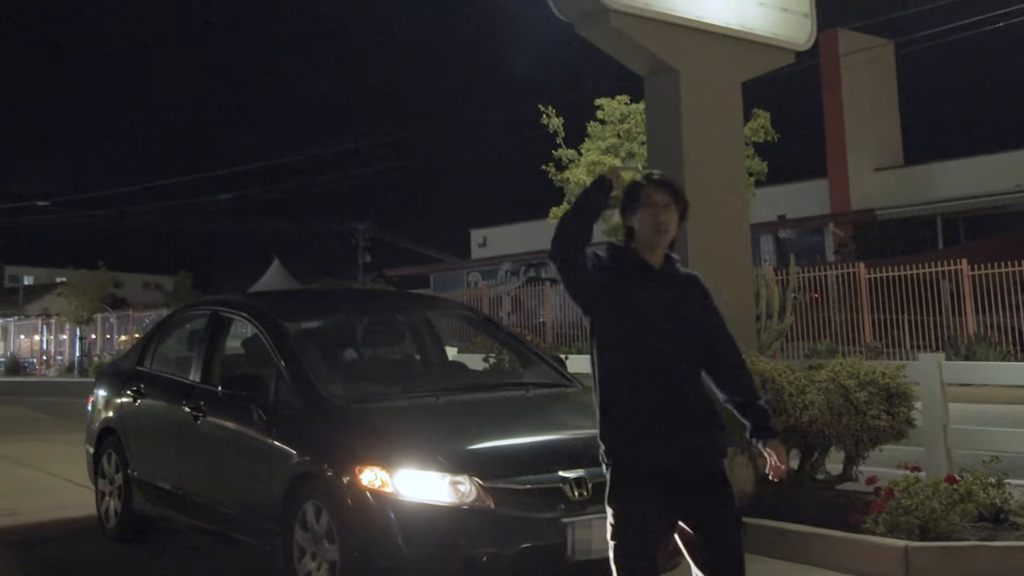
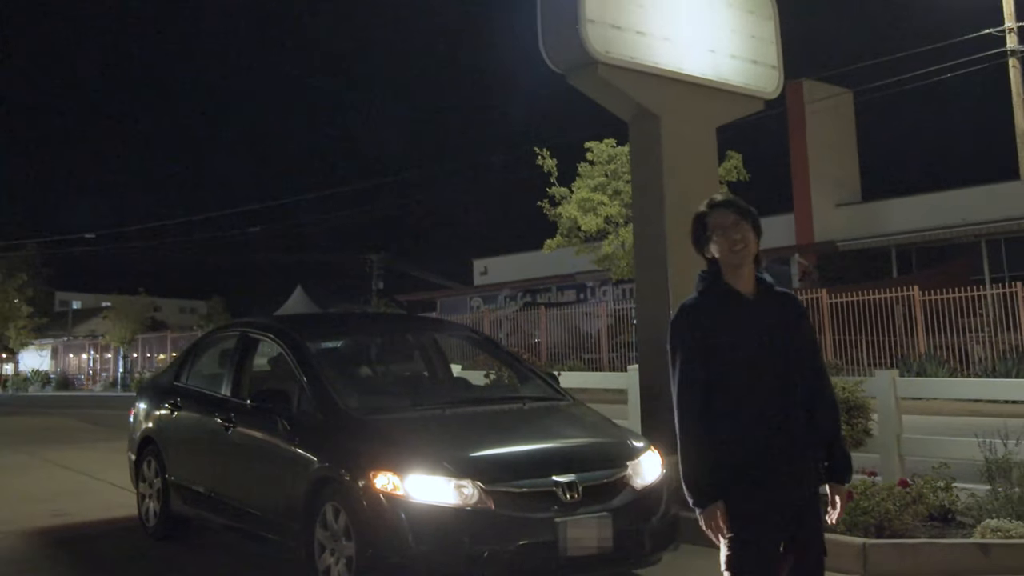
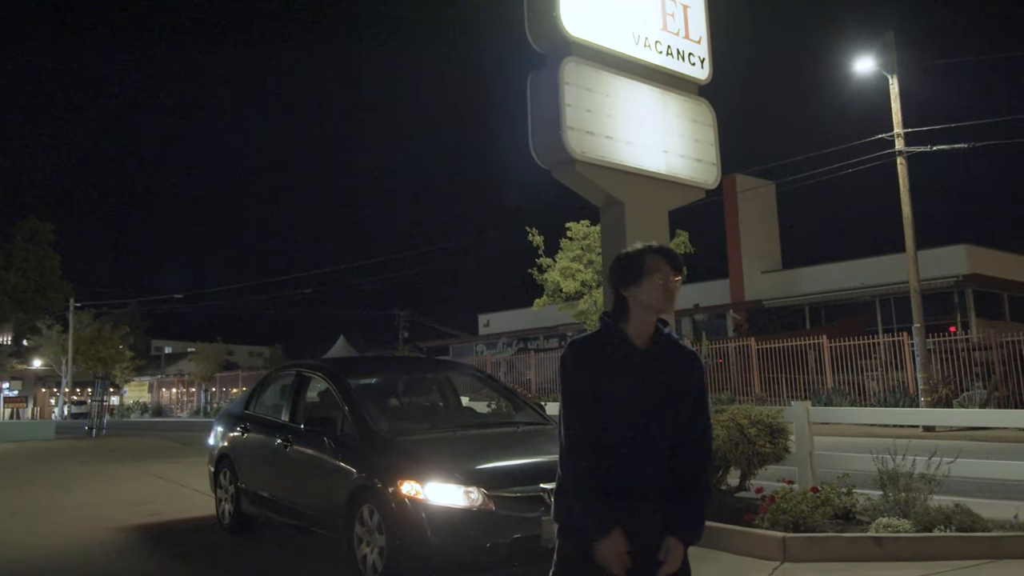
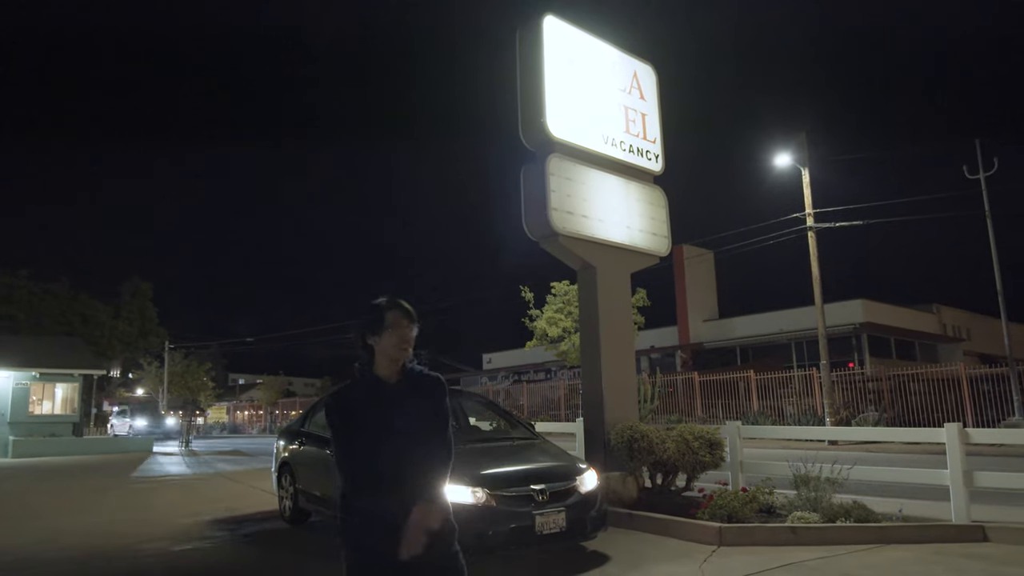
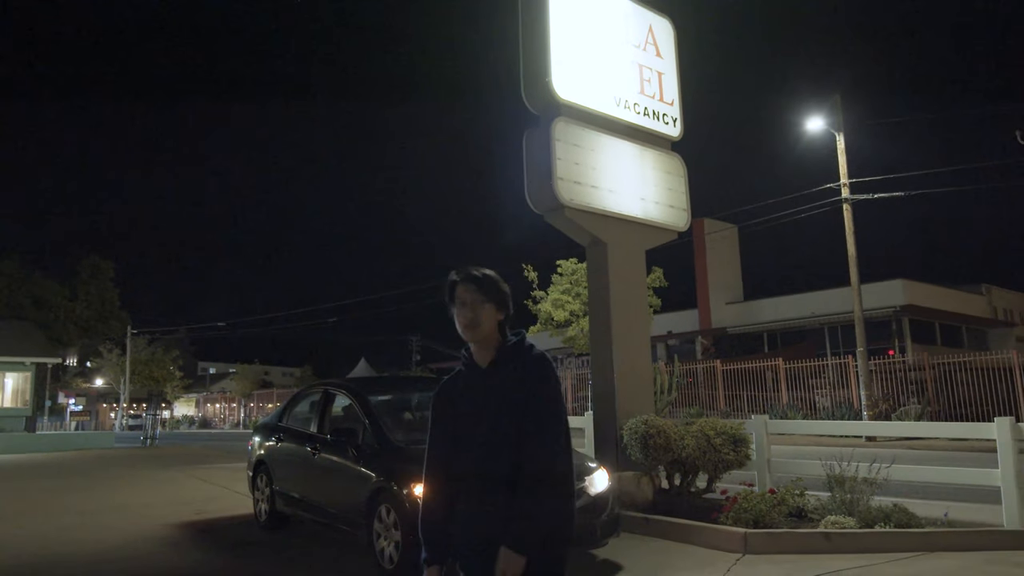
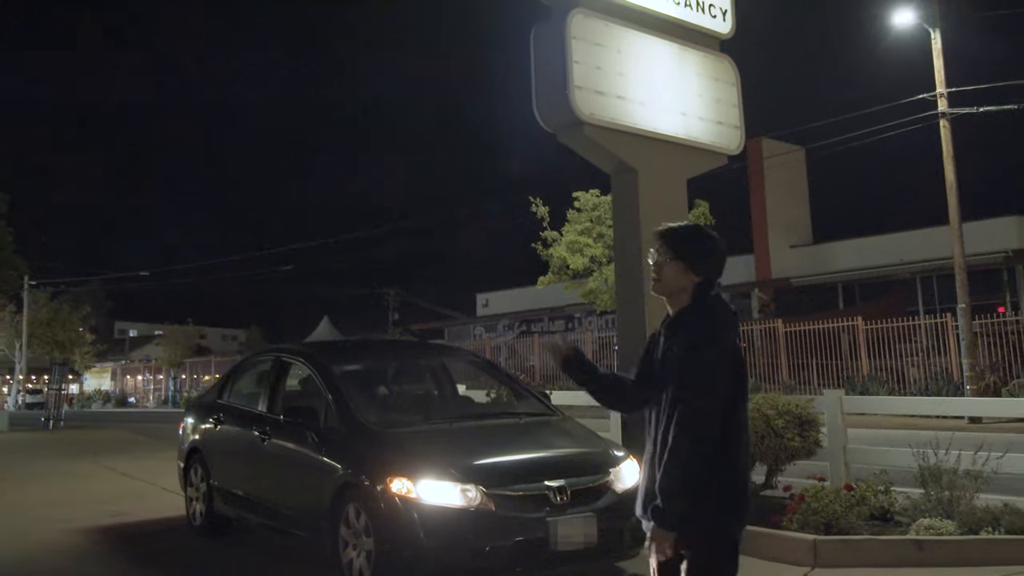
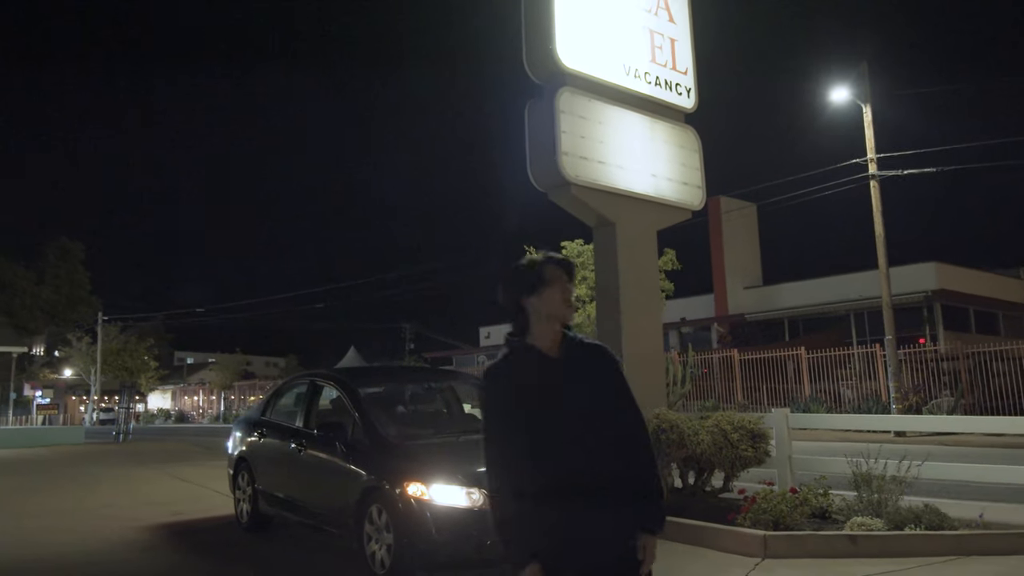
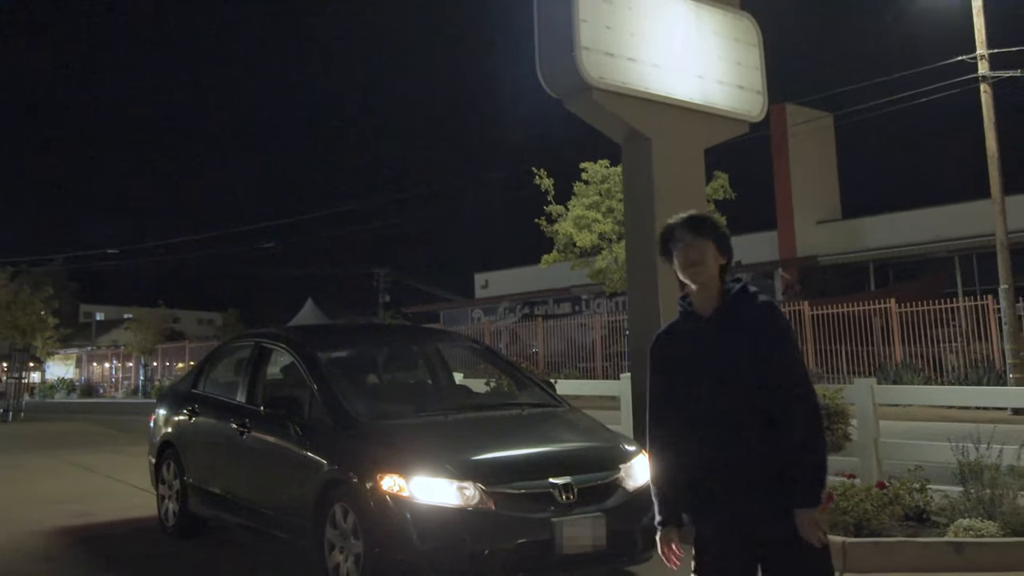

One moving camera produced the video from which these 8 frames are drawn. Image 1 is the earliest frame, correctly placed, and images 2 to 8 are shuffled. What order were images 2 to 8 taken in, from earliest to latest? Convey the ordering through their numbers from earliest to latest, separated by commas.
2, 8, 6, 3, 7, 5, 4
